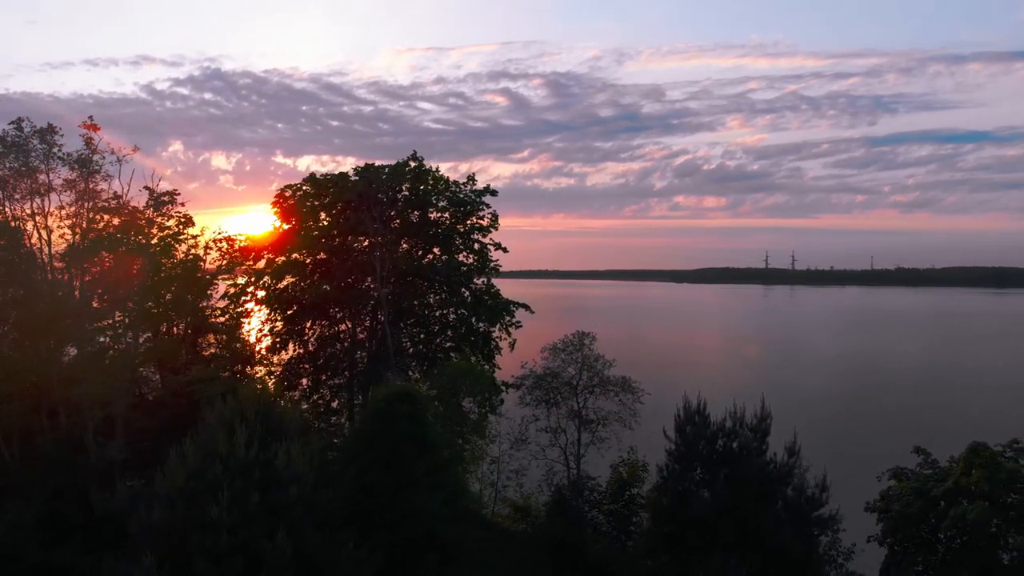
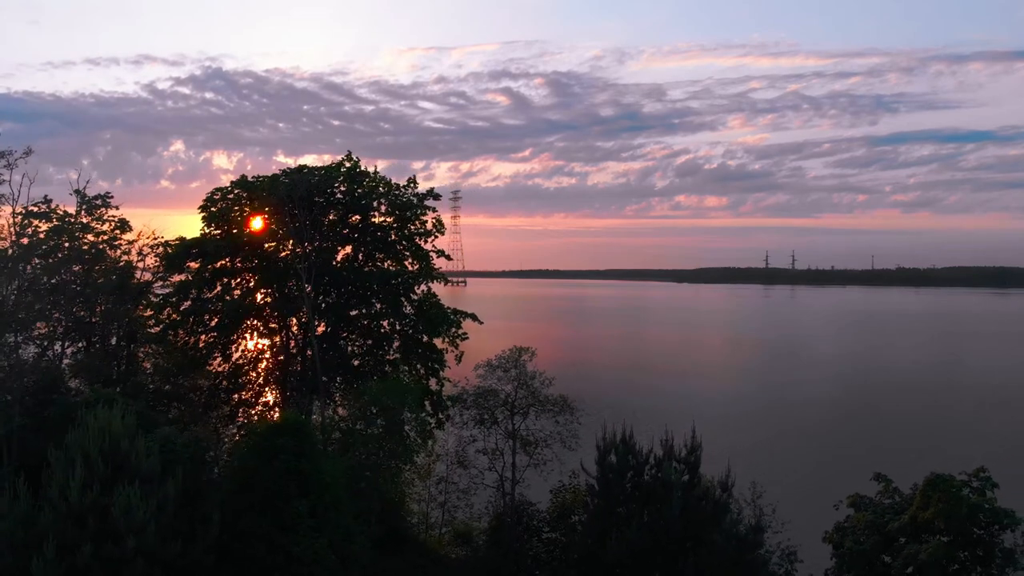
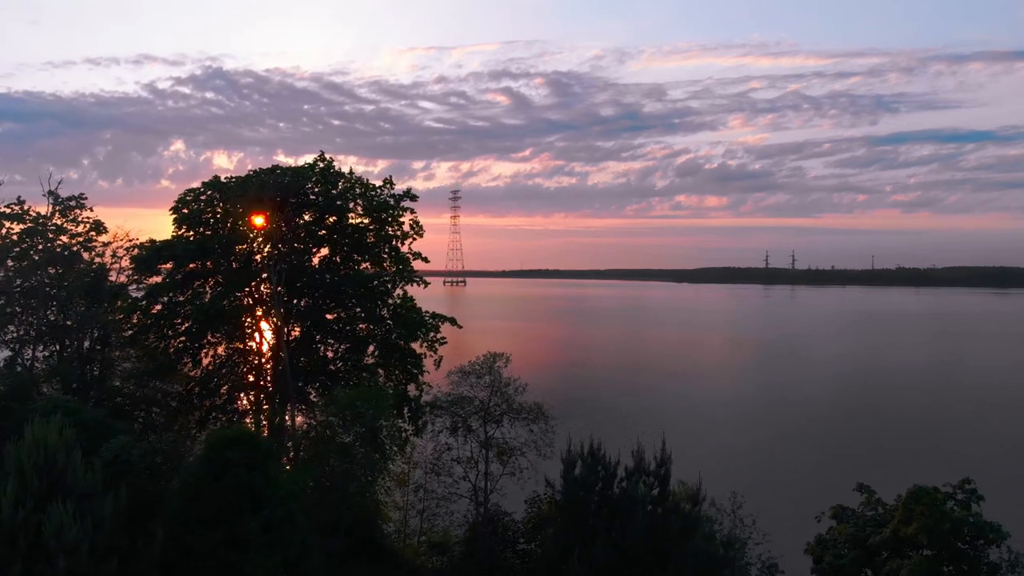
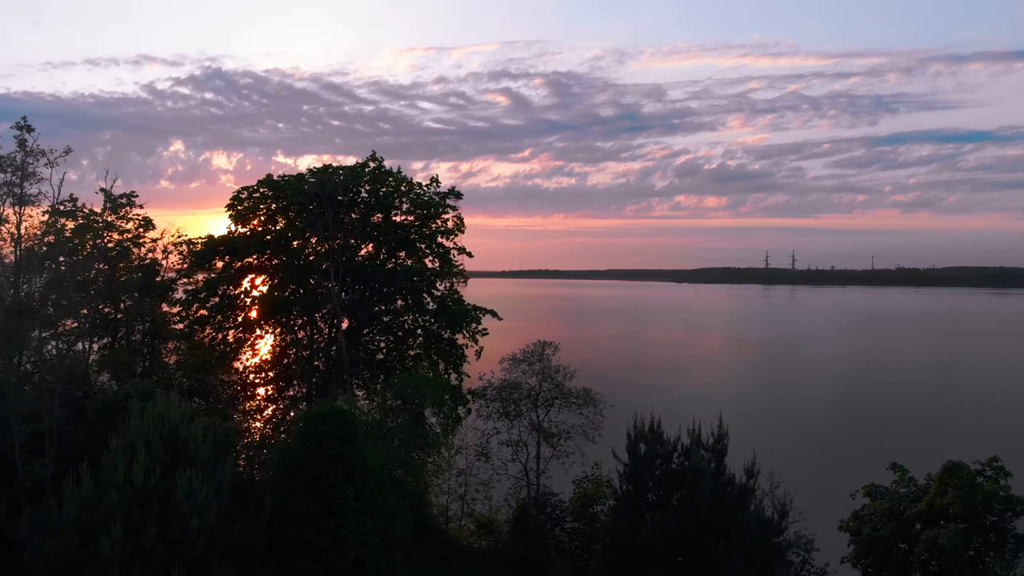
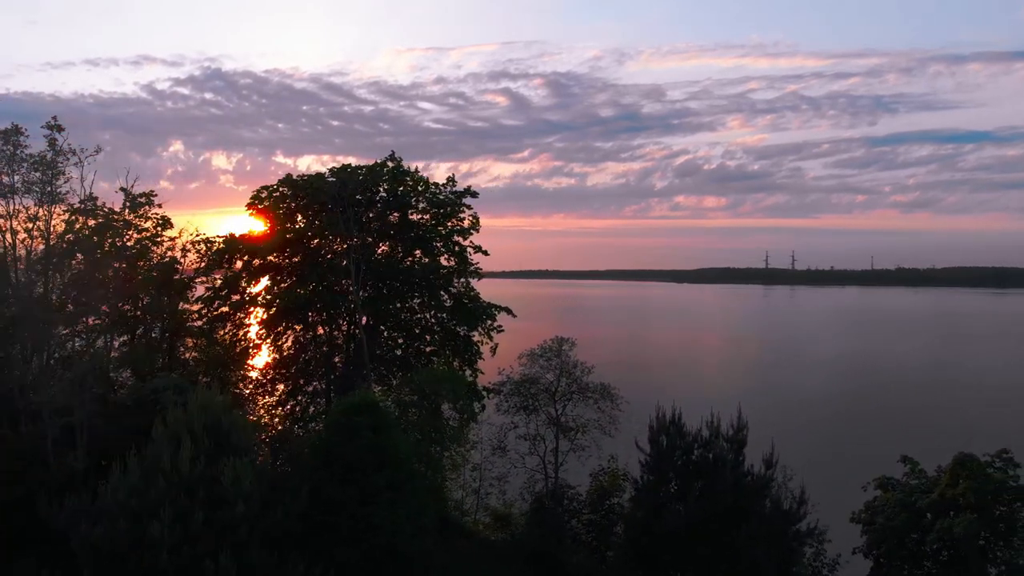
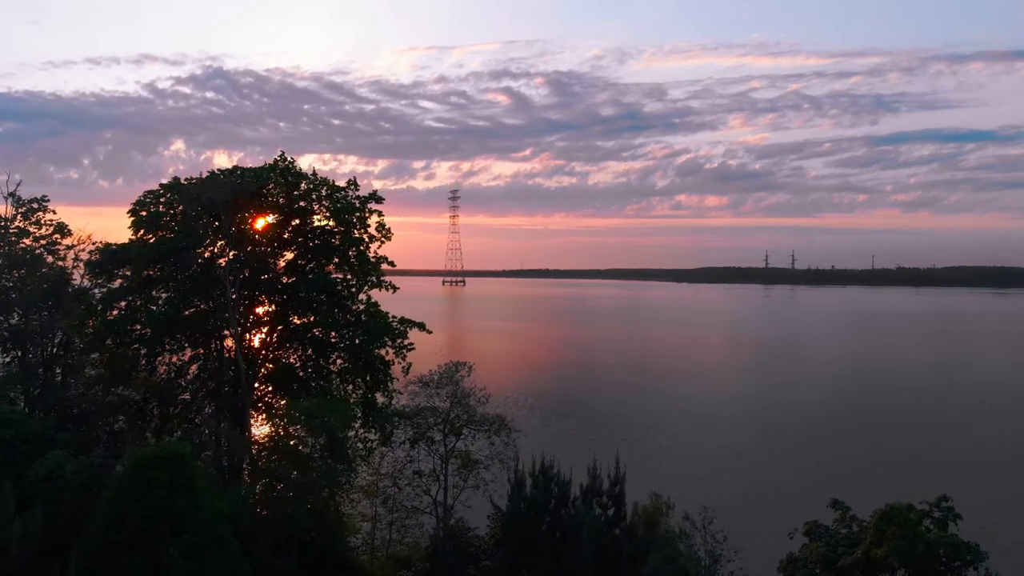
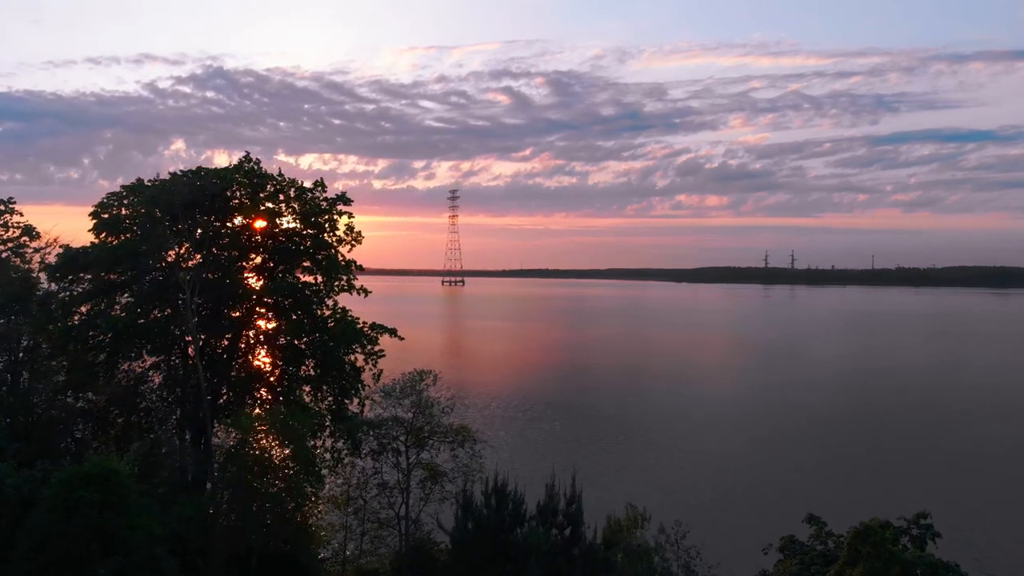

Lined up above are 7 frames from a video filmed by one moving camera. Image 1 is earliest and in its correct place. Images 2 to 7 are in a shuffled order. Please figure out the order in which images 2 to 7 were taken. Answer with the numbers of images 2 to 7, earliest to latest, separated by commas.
5, 4, 2, 3, 6, 7
